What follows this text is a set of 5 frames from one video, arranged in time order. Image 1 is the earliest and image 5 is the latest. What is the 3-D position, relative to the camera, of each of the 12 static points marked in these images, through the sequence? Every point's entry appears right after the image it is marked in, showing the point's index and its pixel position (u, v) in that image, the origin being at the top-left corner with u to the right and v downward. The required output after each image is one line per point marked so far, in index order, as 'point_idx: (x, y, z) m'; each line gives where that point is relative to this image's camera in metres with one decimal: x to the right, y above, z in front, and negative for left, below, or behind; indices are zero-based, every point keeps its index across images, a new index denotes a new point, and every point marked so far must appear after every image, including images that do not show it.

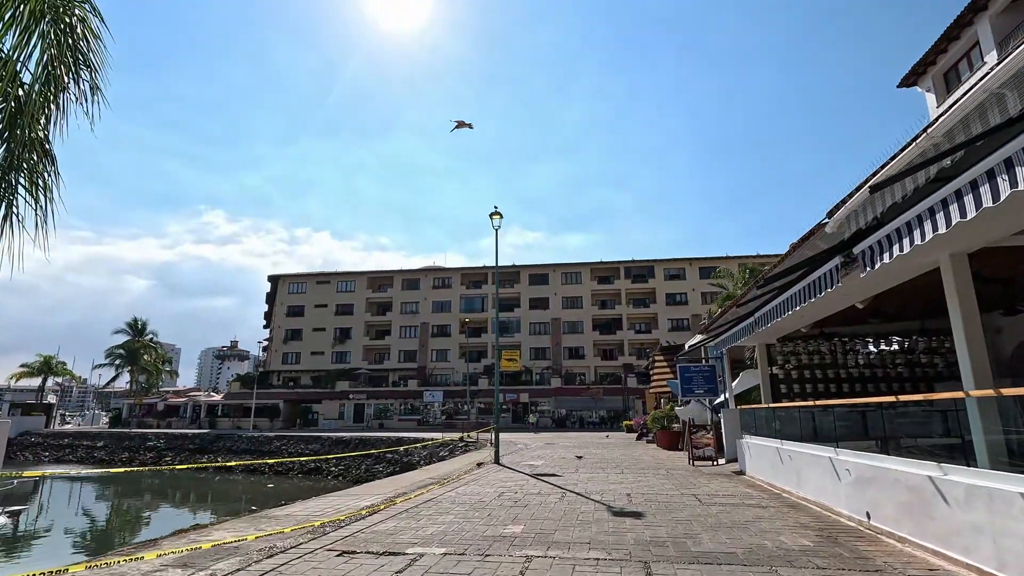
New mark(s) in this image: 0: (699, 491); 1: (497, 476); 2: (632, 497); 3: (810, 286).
0: (+3.2, -3.5, +9.2) m
1: (-0.3, -4.0, +11.3) m
2: (+1.9, -3.3, +8.4) m
3: (+4.0, 0.0, +7.3) m
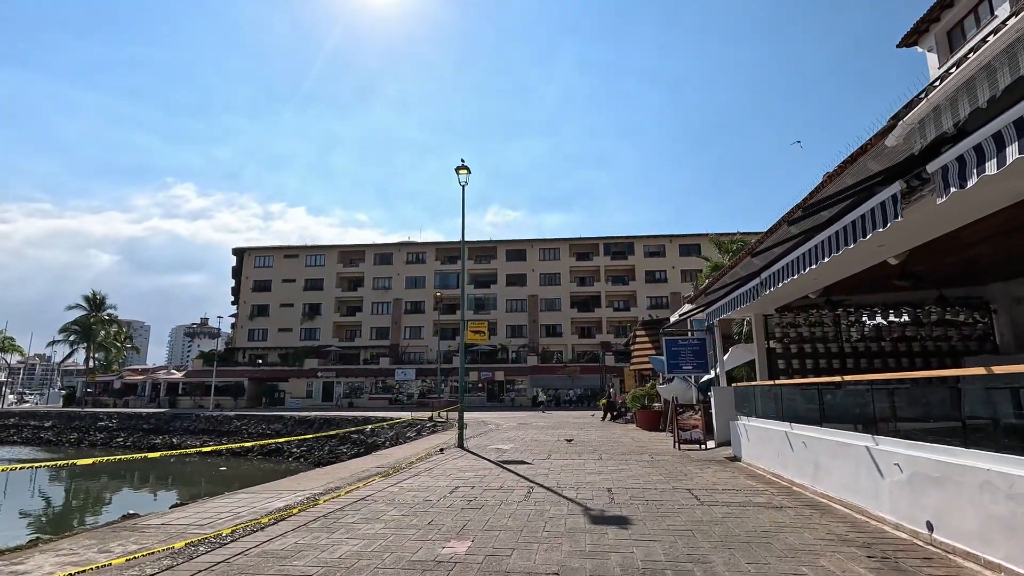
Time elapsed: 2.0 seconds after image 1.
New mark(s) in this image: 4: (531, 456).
0: (+2.6, -2.8, +7.7) m
1: (-1.0, -3.2, +9.7) m
2: (+1.3, -2.6, +6.8) m
3: (+3.5, +0.6, +5.7) m
4: (+0.4, -3.5, +11.1) m
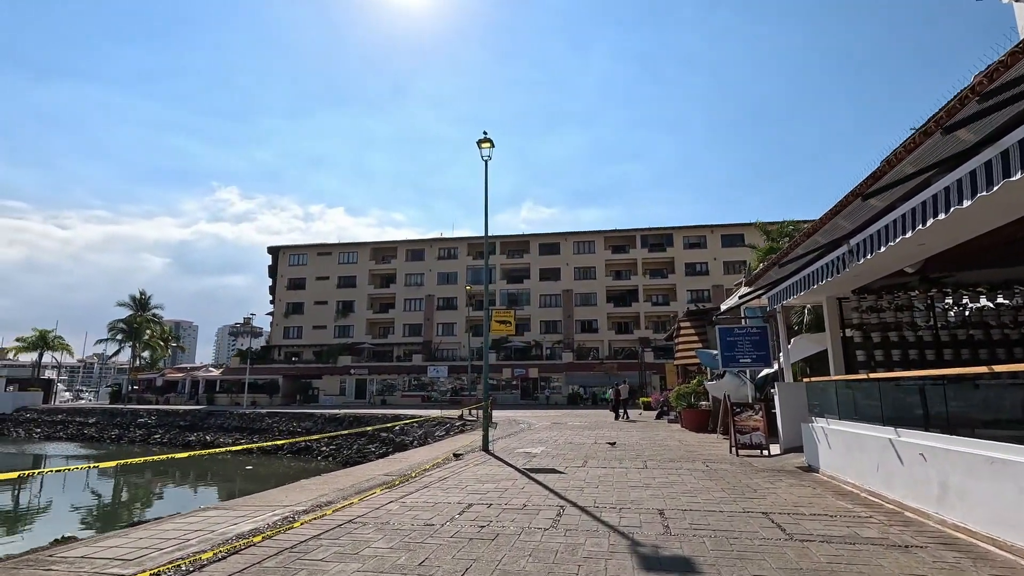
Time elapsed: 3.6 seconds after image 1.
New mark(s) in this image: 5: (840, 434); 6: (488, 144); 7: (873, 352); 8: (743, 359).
0: (+2.9, -2.4, +6.0) m
1: (-0.6, -2.9, +8.3) m
2: (+1.5, -2.3, +5.3) m
3: (+3.7, +1.0, +4.0) m
4: (+0.9, -3.1, +9.6) m
5: (+4.6, -2.0, +7.5) m
6: (-0.6, +3.5, +13.0) m
7: (+6.7, -1.2, +10.1) m
8: (+4.7, -1.5, +10.9) m
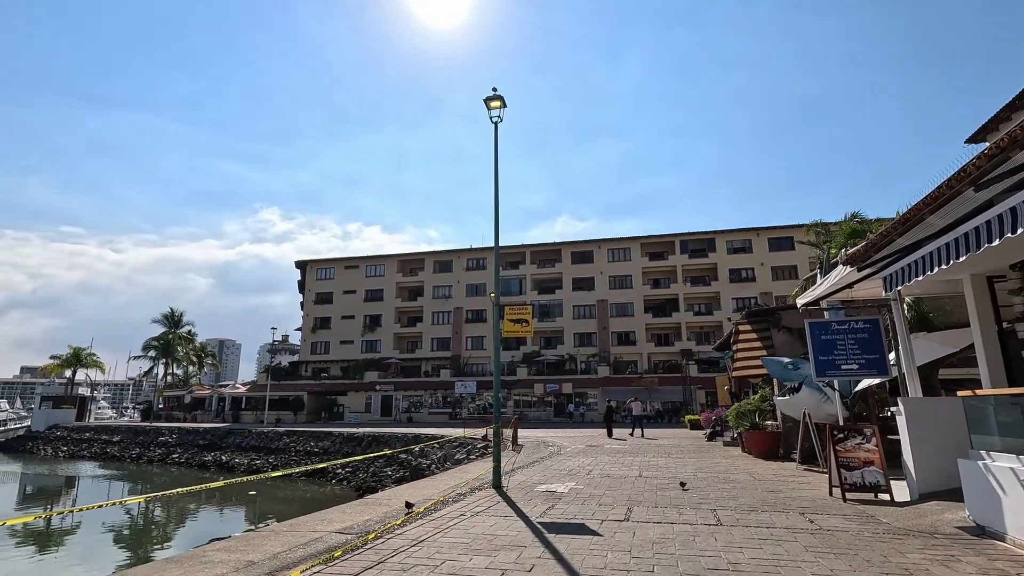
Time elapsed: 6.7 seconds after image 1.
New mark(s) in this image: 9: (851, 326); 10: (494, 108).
0: (+2.8, -2.0, +3.2) m
1: (-0.5, -2.6, +5.7) m
2: (+1.4, -1.9, +2.5) m
3: (+3.4, +1.5, +1.2) m
4: (+1.1, -2.9, +6.8) m
5: (+4.6, -1.6, +4.5) m
6: (-0.3, +3.6, +10.5) m
7: (+6.9, -0.8, +7.0) m
8: (+4.9, -1.2, +8.0) m
9: (+5.1, -0.6, +8.1) m
10: (-0.4, +3.5, +10.5) m
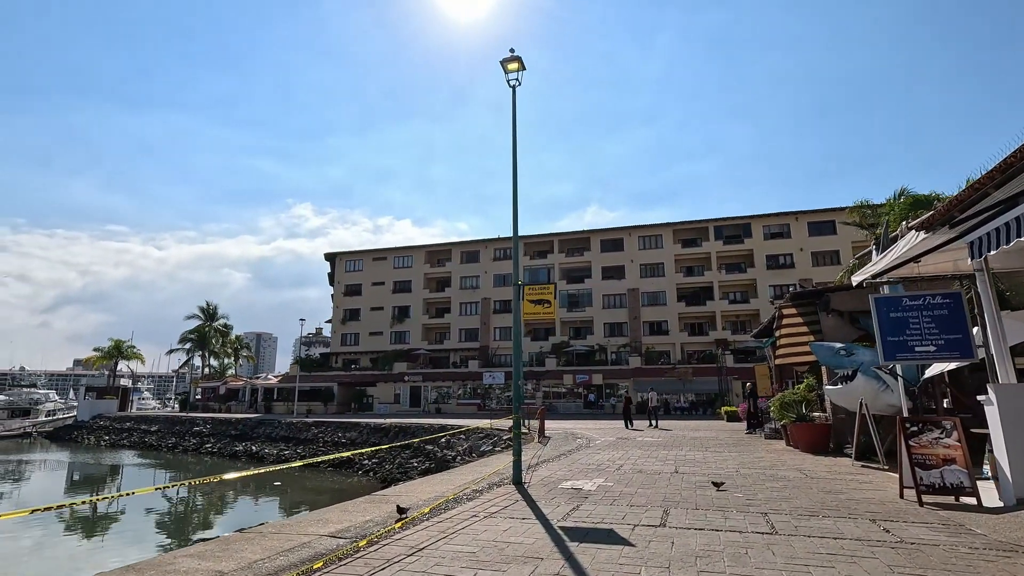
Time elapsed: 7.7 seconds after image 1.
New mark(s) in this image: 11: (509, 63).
0: (+2.8, -1.7, +2.2) m
1: (-0.3, -2.3, +4.9) m
2: (+1.4, -1.6, +1.6) m
3: (+3.3, +1.7, +0.1) m
4: (+1.3, -2.5, +5.9) m
5: (+4.6, -1.3, +3.4) m
6: (+0.1, +4.0, +9.6) m
7: (+7.1, -0.4, +5.8) m
8: (+5.2, -0.8, +6.8) m
9: (+5.3, -0.2, +6.9) m
10: (0.0, +3.9, +9.6) m
11: (-0.1, +4.1, +9.6) m
